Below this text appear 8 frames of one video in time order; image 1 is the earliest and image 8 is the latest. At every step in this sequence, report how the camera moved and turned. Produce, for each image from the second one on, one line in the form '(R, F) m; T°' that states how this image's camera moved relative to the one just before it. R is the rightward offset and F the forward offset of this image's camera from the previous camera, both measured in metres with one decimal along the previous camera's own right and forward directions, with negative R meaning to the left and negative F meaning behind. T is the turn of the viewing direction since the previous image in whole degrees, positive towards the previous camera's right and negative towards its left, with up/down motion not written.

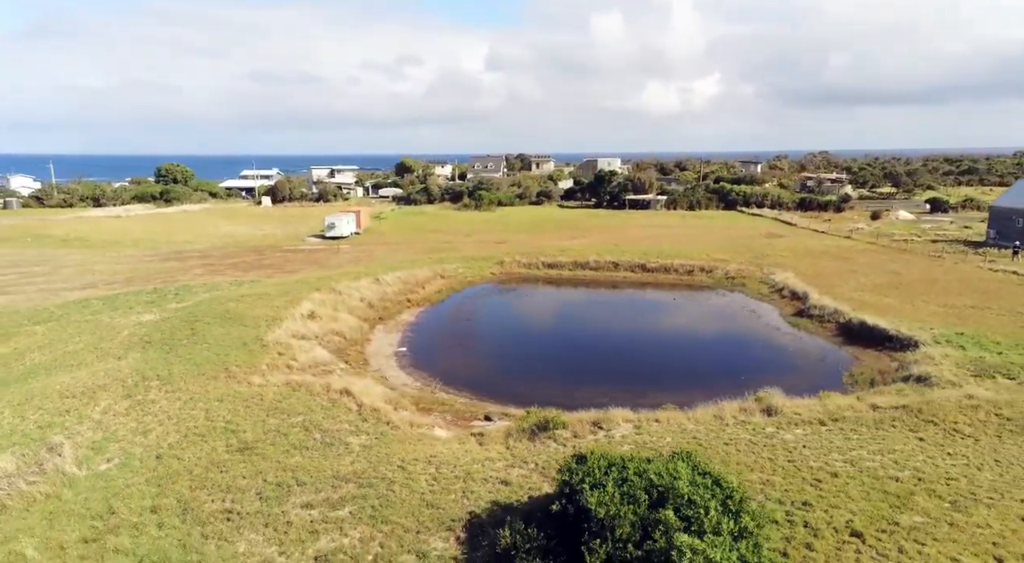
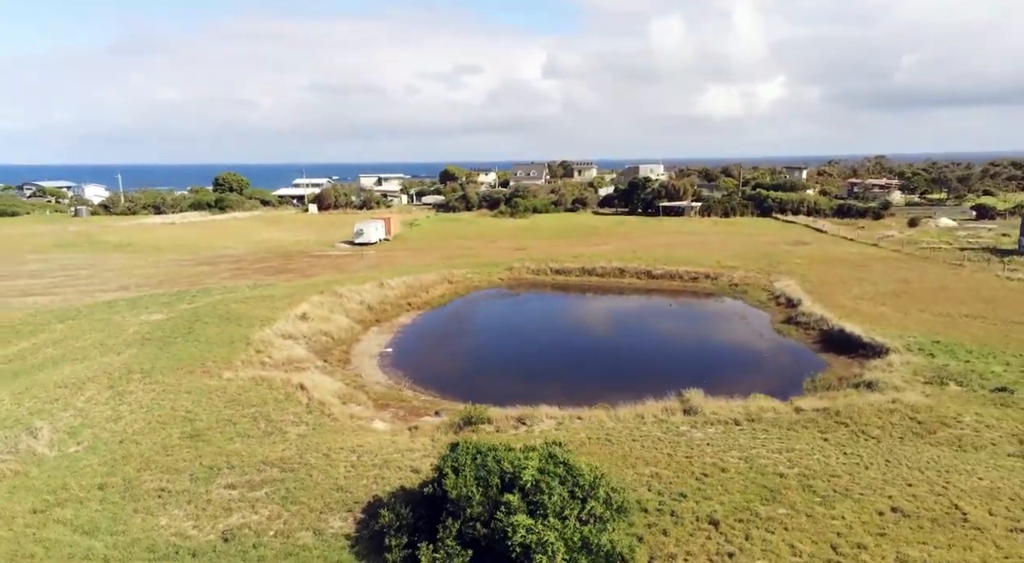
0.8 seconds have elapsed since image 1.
(+2.9, -0.9) m; -4°
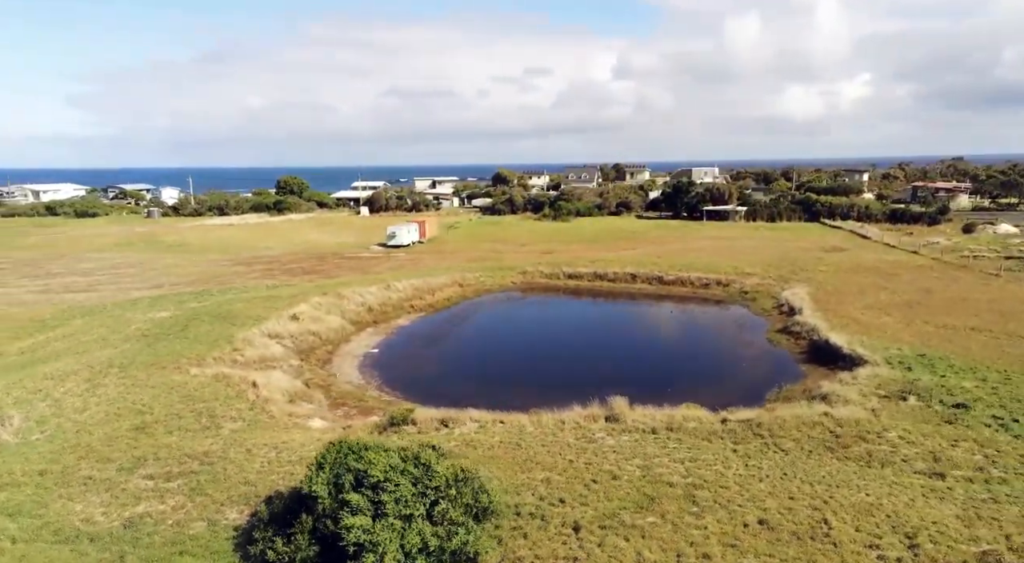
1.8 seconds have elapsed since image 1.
(+3.3, -0.2) m; -5°
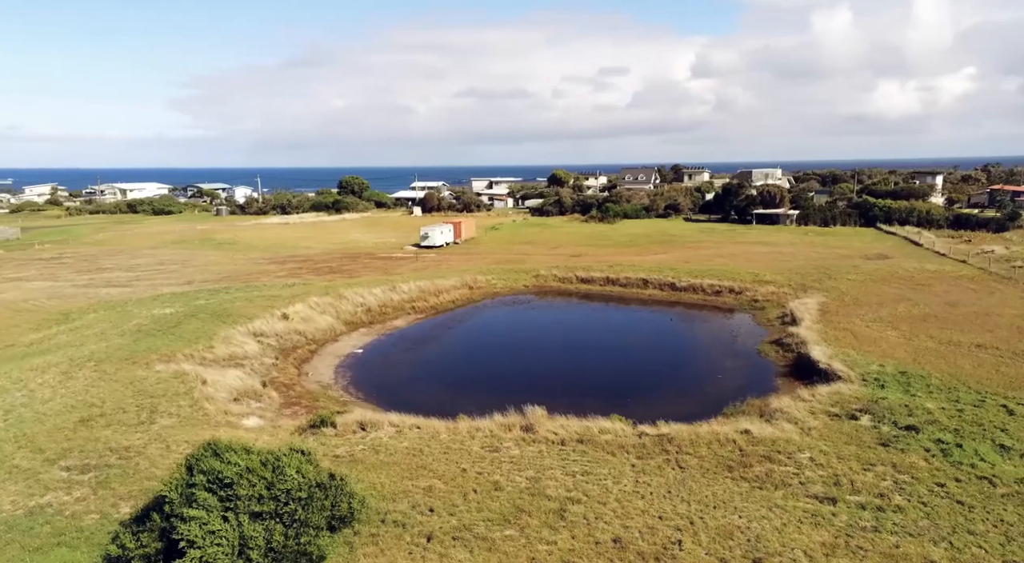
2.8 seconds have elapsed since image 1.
(+3.5, +0.2) m; -5°
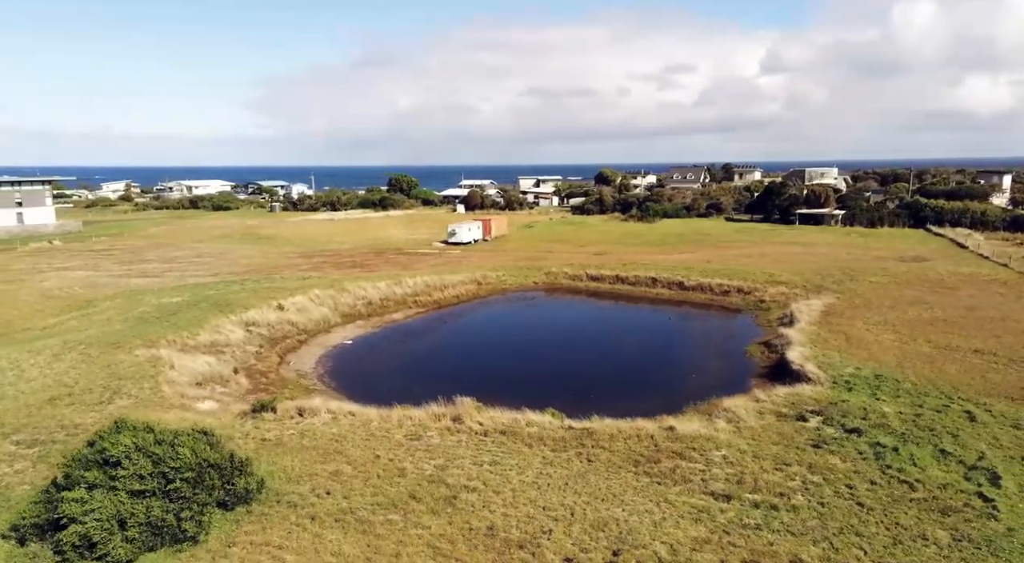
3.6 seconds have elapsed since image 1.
(+2.9, 0.0) m; -4°
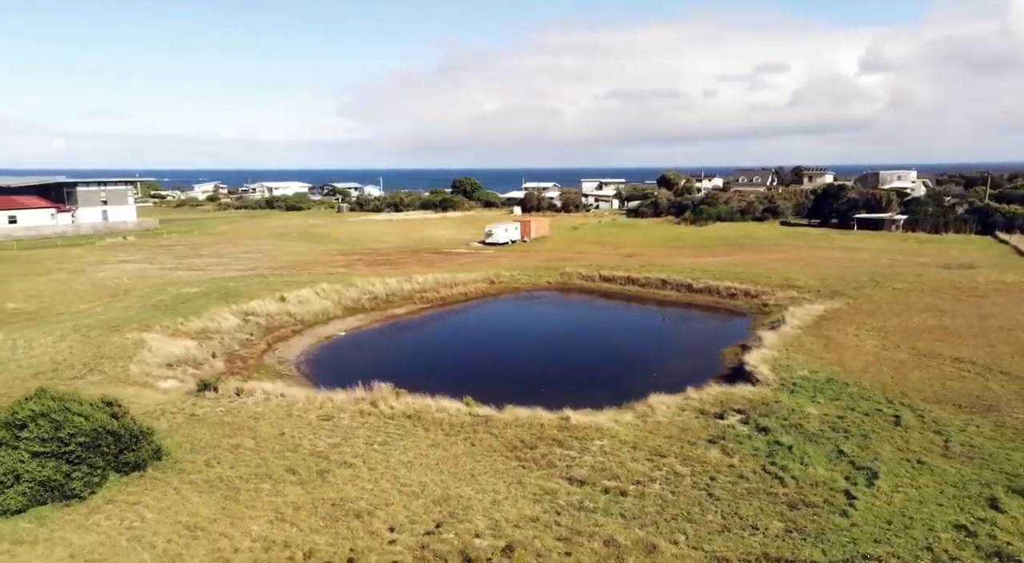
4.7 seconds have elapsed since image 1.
(+3.9, -0.5) m; -5°
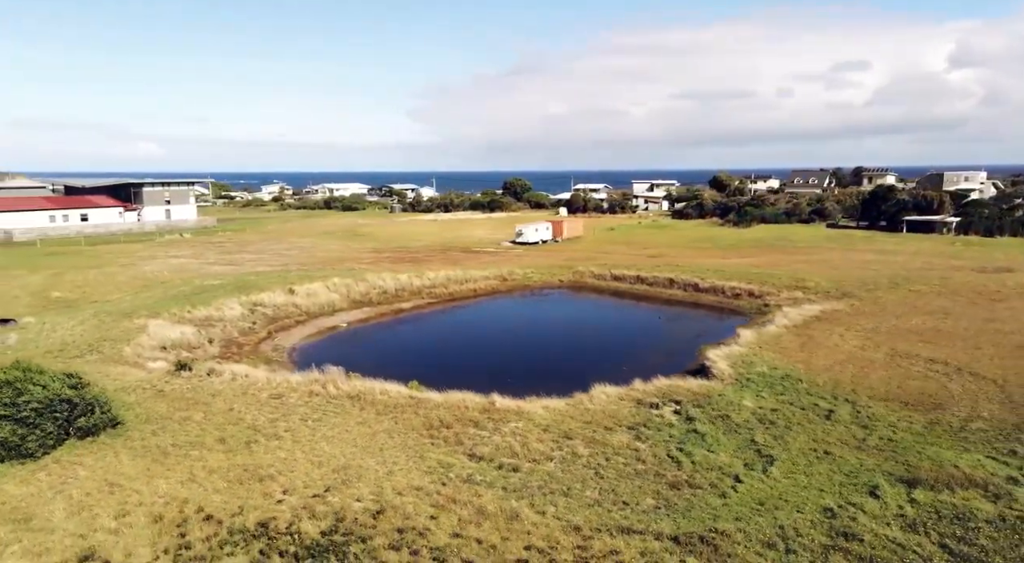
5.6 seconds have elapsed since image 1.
(+3.0, -0.8) m; -4°
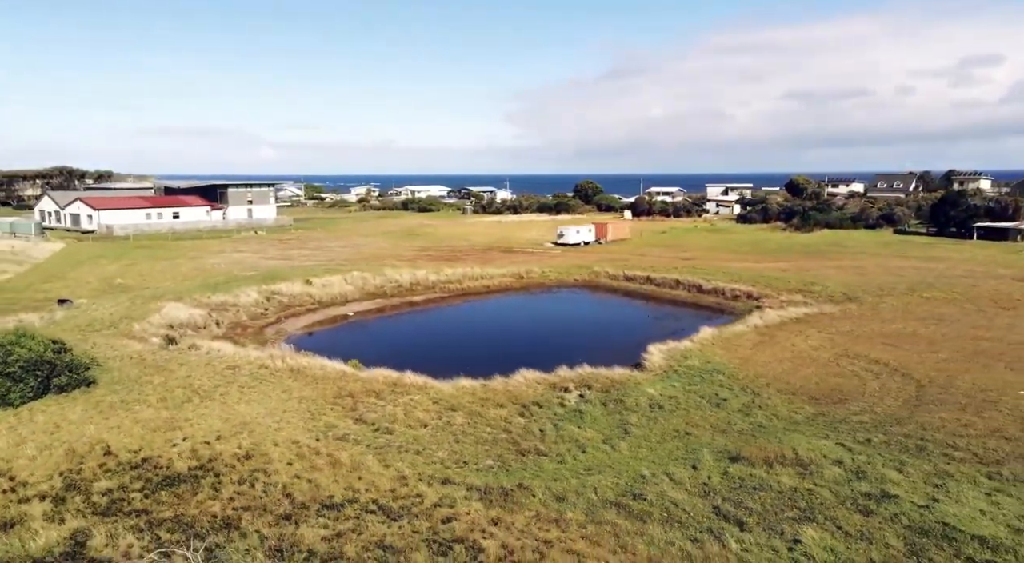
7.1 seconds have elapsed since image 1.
(+4.5, -1.6) m; -6°
